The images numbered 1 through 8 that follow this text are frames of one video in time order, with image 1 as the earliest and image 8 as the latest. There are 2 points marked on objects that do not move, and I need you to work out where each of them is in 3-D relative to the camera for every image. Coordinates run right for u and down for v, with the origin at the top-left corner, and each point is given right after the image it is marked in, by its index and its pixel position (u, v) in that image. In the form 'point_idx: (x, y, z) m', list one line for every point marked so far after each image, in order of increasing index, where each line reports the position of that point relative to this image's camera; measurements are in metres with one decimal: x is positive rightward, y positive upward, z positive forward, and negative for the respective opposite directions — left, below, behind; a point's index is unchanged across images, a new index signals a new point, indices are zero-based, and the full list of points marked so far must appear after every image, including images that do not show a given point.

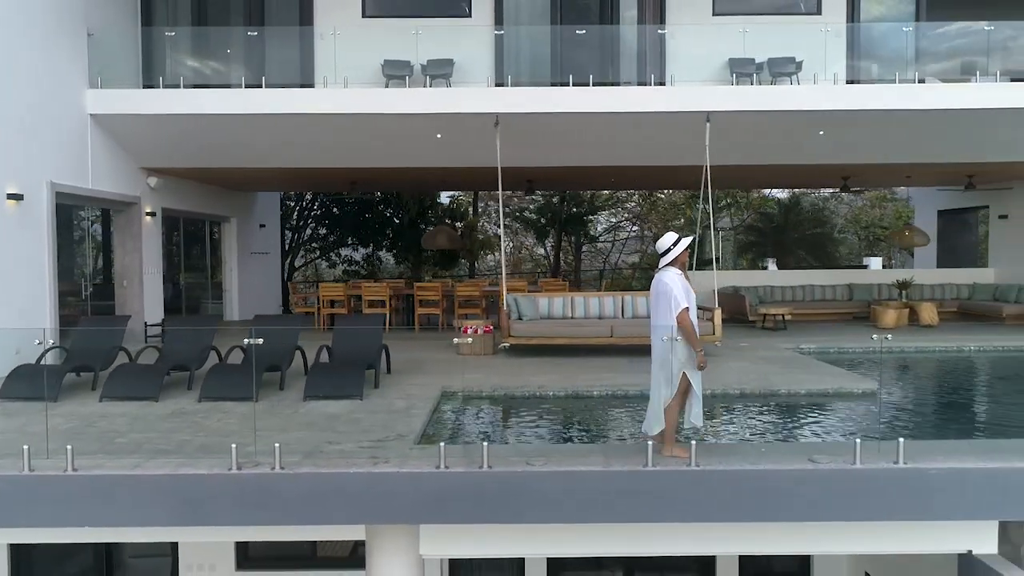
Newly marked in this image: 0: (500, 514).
0: (-0.1, -1.3, +4.3) m
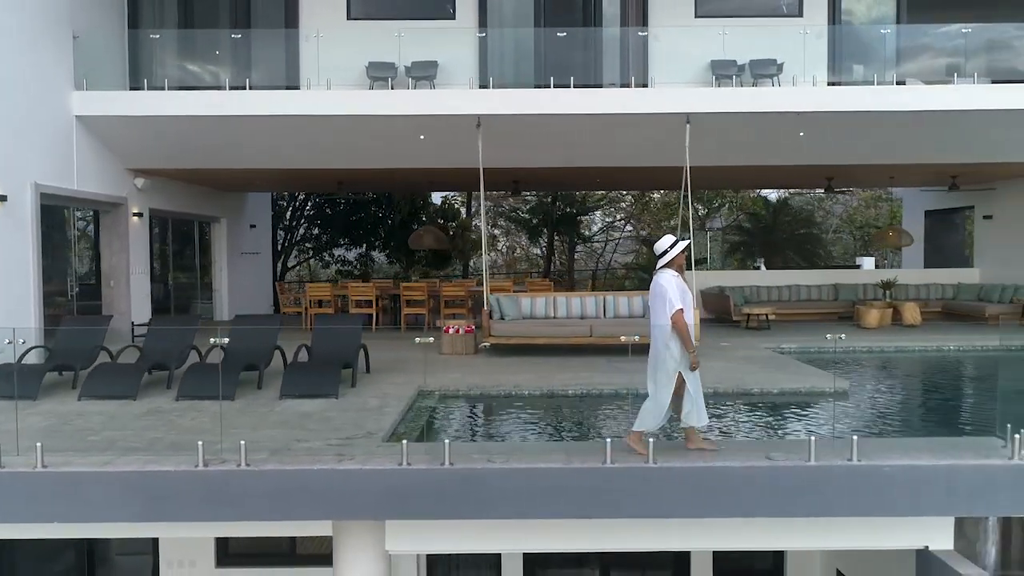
0: (-0.3, -1.3, +4.4) m
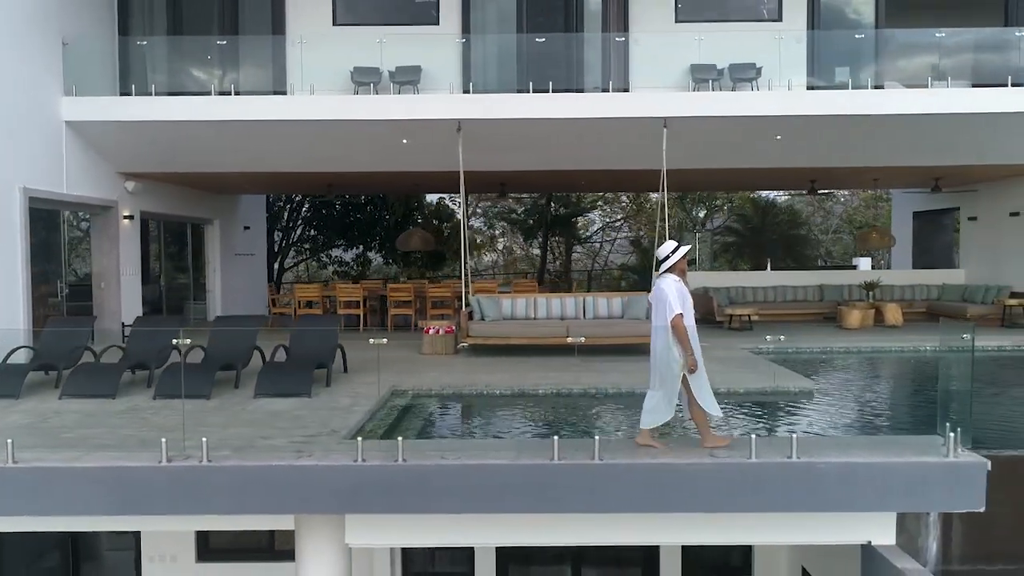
0: (-0.6, -1.3, +4.5) m
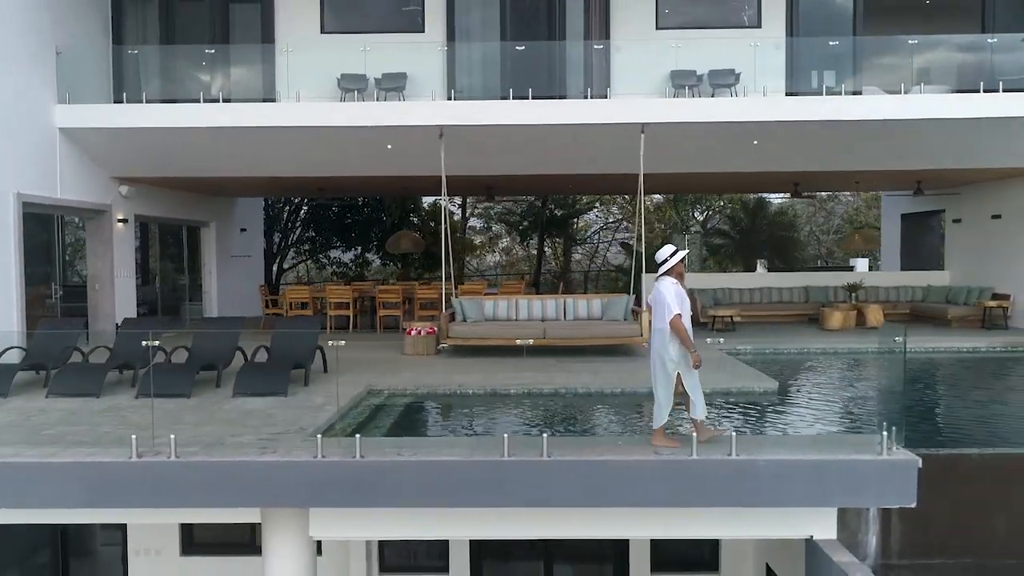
0: (-0.9, -1.3, +4.8) m
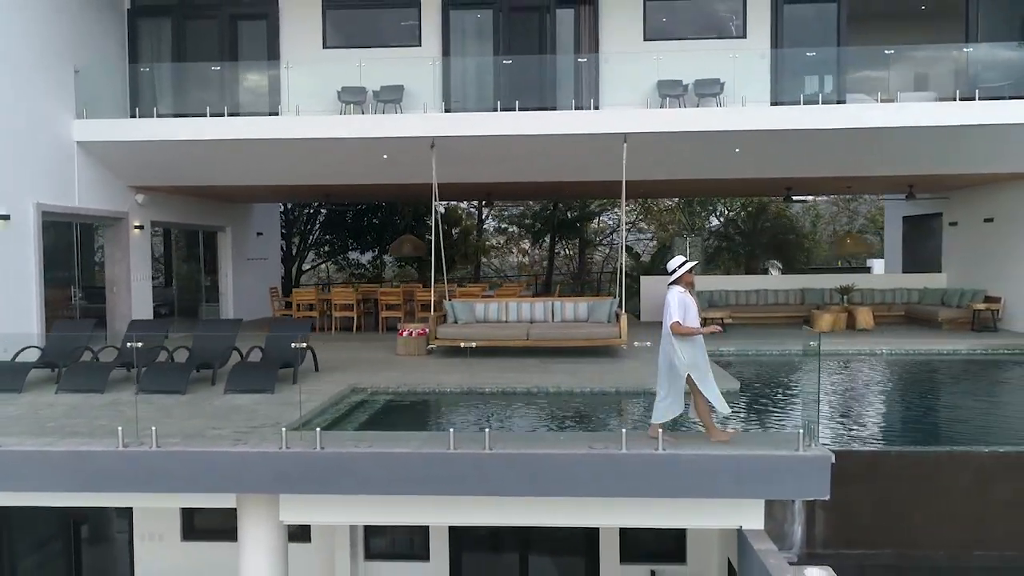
0: (-1.3, -1.4, +5.2) m
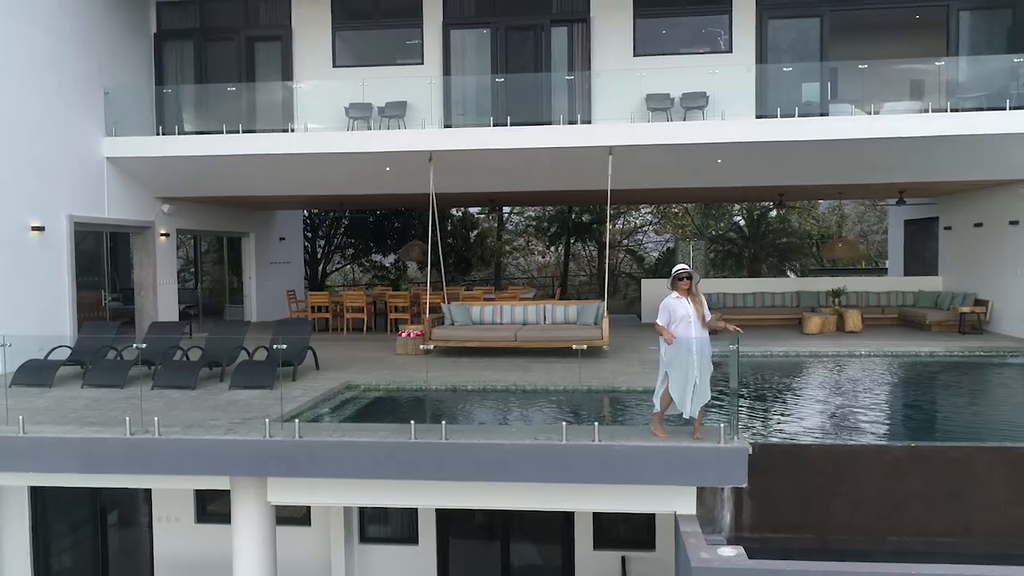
0: (-1.6, -1.4, +5.9) m
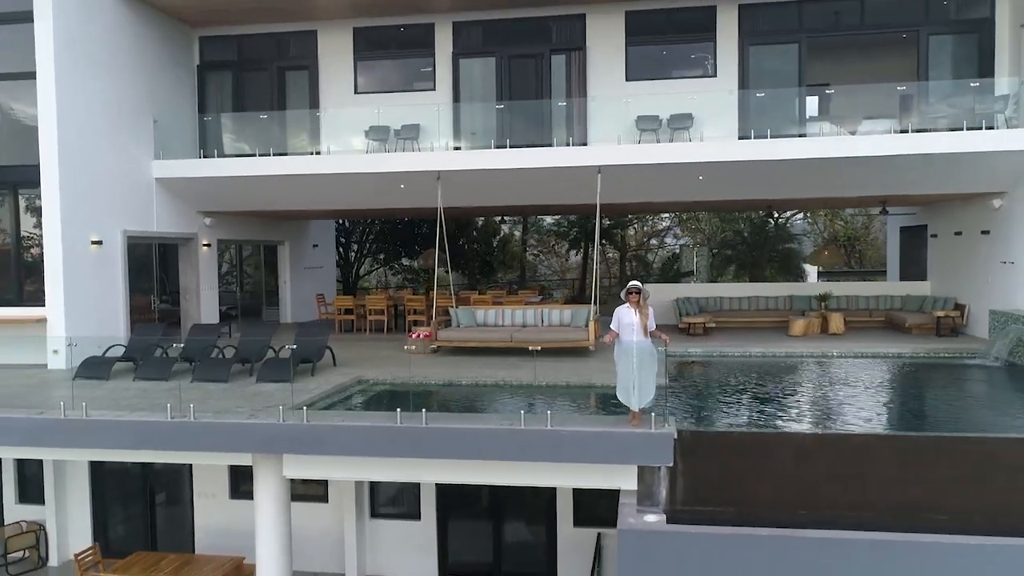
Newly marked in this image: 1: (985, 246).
0: (-1.8, -1.5, +7.2) m
1: (+7.8, +0.7, +12.4) m
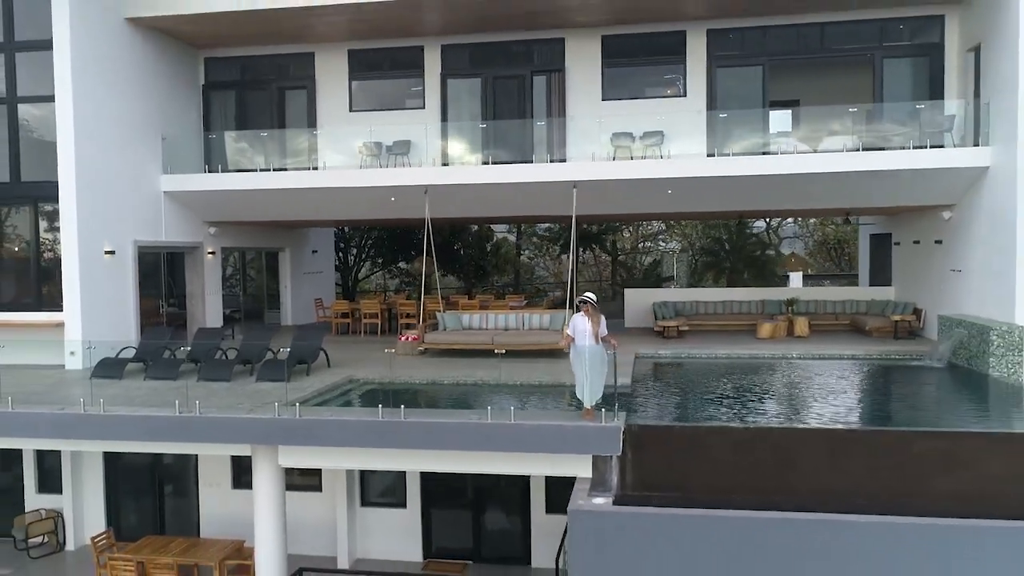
0: (-2.2, -1.6, +8.0) m
1: (+7.5, +0.6, +13.2) m
